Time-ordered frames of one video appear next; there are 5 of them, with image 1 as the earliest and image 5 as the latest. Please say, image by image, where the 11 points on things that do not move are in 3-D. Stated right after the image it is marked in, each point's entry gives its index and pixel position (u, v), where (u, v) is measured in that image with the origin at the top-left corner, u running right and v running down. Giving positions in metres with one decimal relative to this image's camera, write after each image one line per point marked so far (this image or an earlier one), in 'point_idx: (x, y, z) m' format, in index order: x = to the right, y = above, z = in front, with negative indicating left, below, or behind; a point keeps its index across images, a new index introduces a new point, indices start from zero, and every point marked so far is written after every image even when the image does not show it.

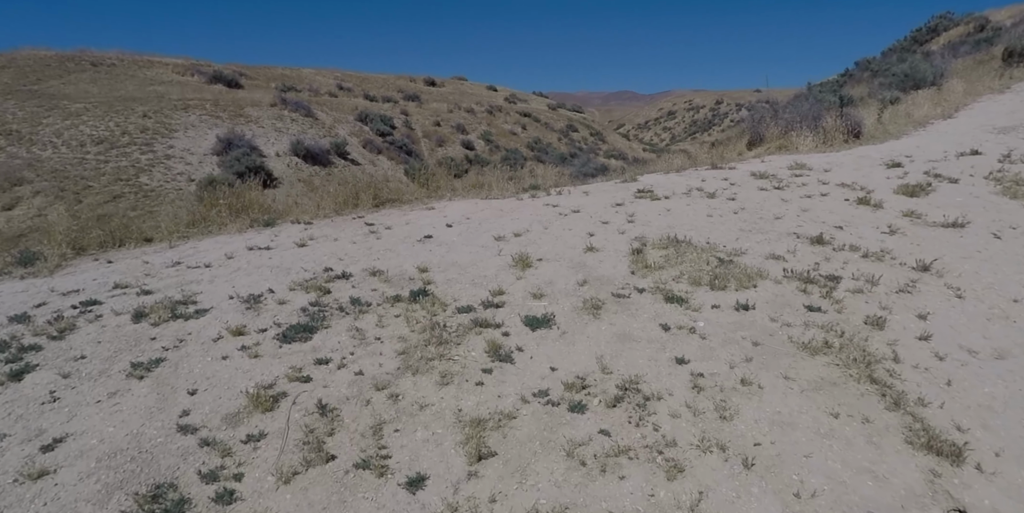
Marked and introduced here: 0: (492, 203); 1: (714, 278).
0: (-0.3, +0.8, +8.9) m
1: (+1.6, -0.2, +5.0) m
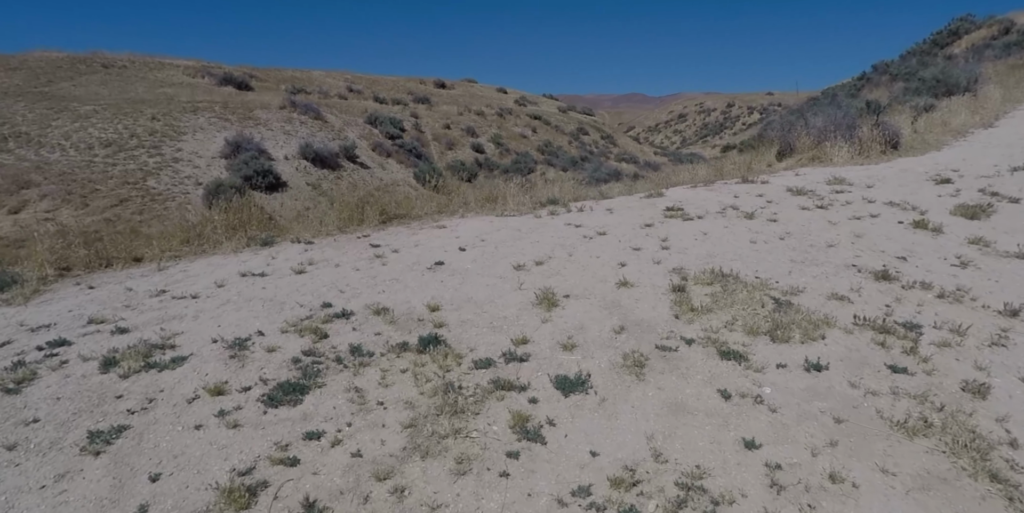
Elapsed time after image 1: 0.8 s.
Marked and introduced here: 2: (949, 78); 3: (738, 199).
0: (0.0, +0.5, +8.2) m
1: (+1.8, -0.5, +4.3) m
2: (+13.9, +5.7, +19.8) m
3: (+3.2, +0.8, +8.8) m
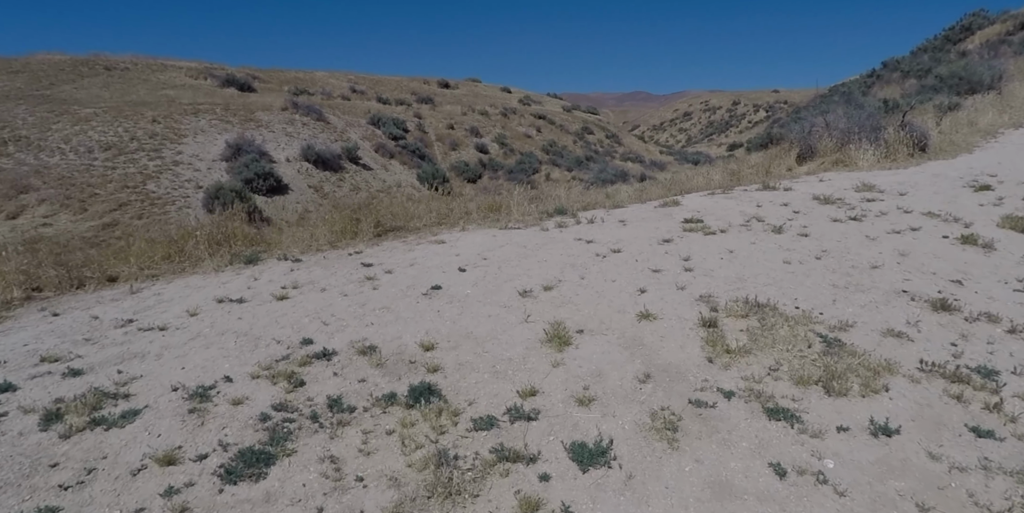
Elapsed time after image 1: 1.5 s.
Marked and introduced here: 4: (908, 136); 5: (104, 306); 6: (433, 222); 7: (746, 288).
0: (0.0, +0.3, +7.6) m
1: (+1.8, -0.7, +3.6) m
2: (+14.0, +5.6, +19.0) m
3: (+3.2, +0.6, +8.1) m
4: (+7.1, +2.2, +11.2) m
5: (-4.1, -0.5, +6.3) m
6: (-1.1, +0.5, +9.0) m
7: (+1.9, -0.3, +5.0) m
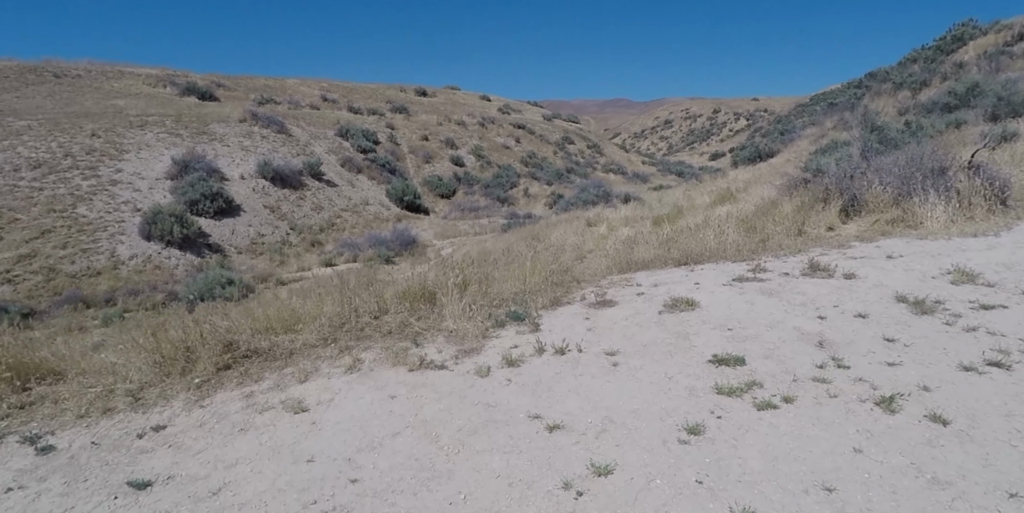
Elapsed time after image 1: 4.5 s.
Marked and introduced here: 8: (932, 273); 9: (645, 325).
0: (-0.6, -0.9, +4.5) m
1: (+1.3, -1.9, +0.6) m
2: (+13.0, +4.3, +16.4) m
3: (+2.6, -0.6, +5.2) m
4: (+6.4, +1.0, +8.4) m
5: (-4.7, -1.7, +3.1) m
6: (-1.8, -0.8, +5.9) m
7: (+1.3, -1.4, +2.0) m
8: (+4.2, -0.2, +6.3) m
9: (+1.2, -0.6, +5.4) m
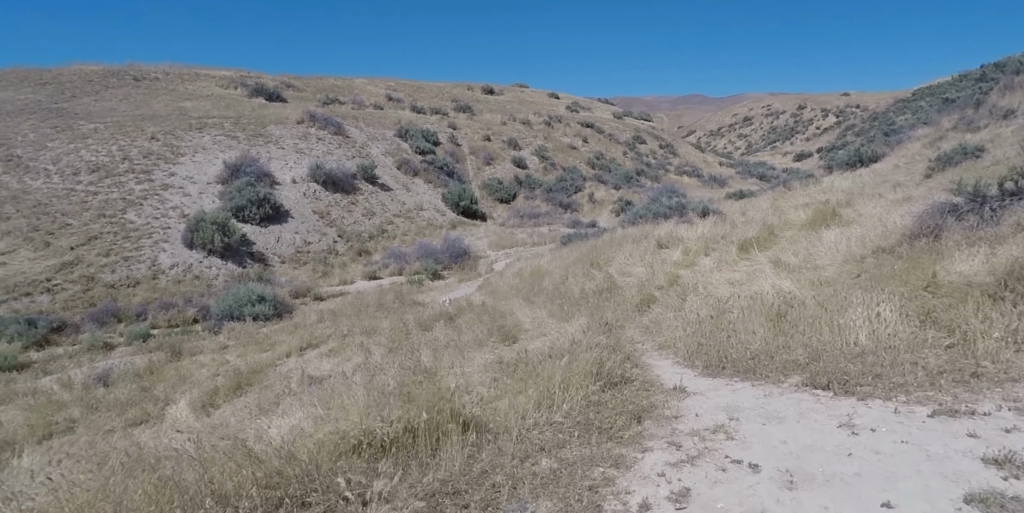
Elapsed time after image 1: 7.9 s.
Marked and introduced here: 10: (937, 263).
0: (-0.9, -1.8, +1.5) m
1: (+0.6, -2.8, -2.6) m
2: (+14.1, +3.2, +11.8) m
3: (+2.4, -1.5, +1.8) m
4: (+6.5, -0.1, +4.5) m
5: (-5.1, -2.6, +0.5) m
6: (-1.9, -1.6, +3.0) m
7: (+0.8, -2.4, -1.2) m
8: (+4.1, -1.2, +2.7) m
9: (+1.0, -1.6, +2.2) m
10: (+4.2, -0.3, +5.9) m
